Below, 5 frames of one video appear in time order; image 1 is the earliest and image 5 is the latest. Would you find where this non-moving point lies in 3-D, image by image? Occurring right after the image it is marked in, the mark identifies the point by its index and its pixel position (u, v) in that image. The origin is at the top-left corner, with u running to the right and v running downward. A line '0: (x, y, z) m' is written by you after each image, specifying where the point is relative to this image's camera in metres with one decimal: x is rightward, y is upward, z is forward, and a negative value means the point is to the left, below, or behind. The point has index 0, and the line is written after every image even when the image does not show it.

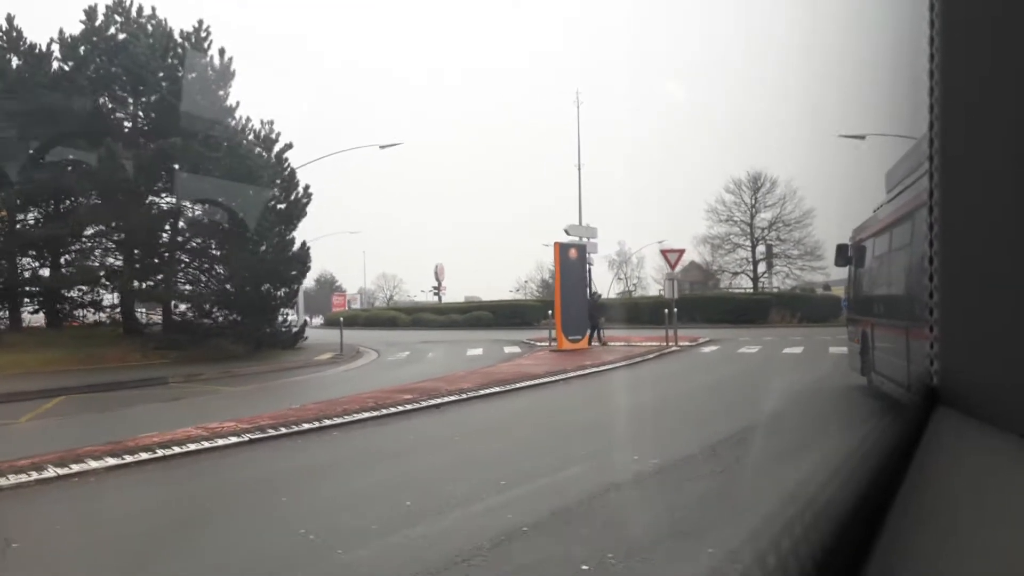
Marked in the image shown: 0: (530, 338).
0: (+0.2, -1.0, +15.0) m
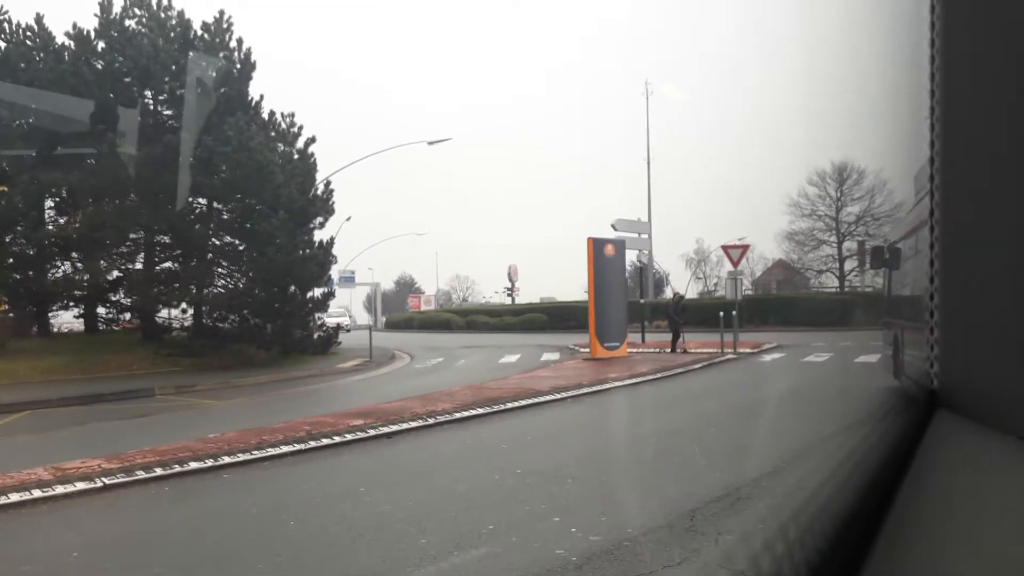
0: (+1.1, -1.0, +13.9) m
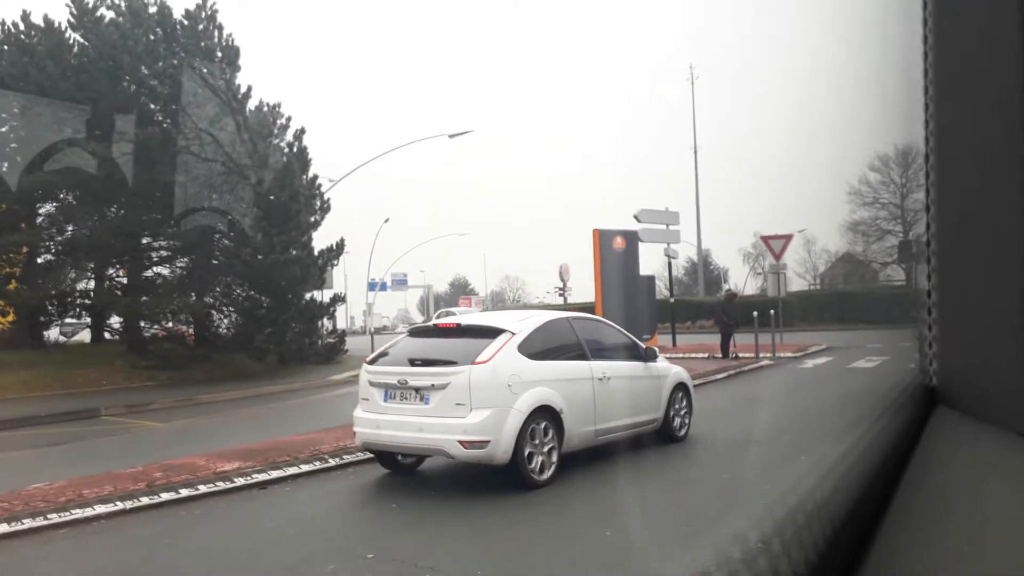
0: (+1.5, -1.0, +12.8) m
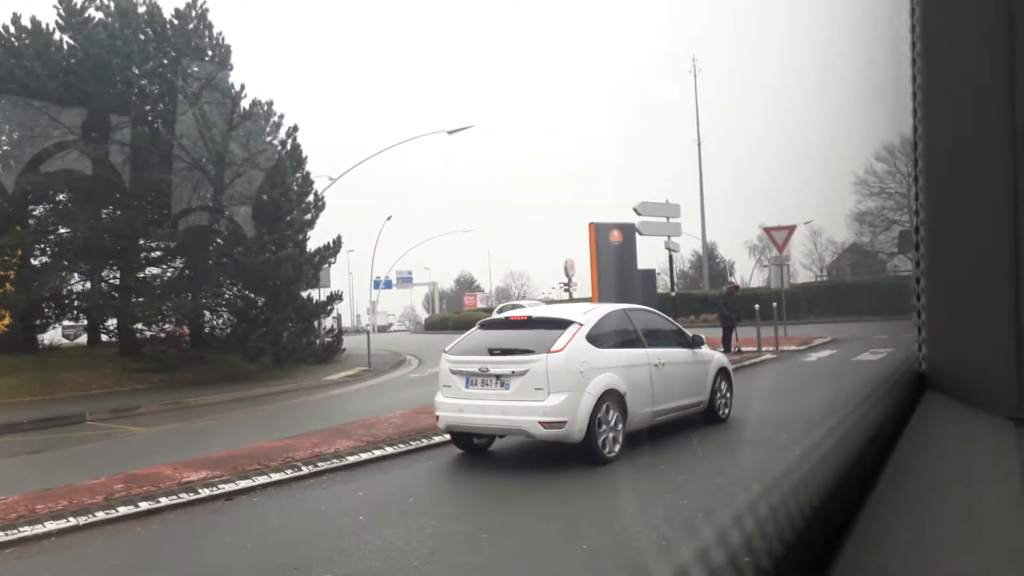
0: (+1.5, -0.9, +12.6) m
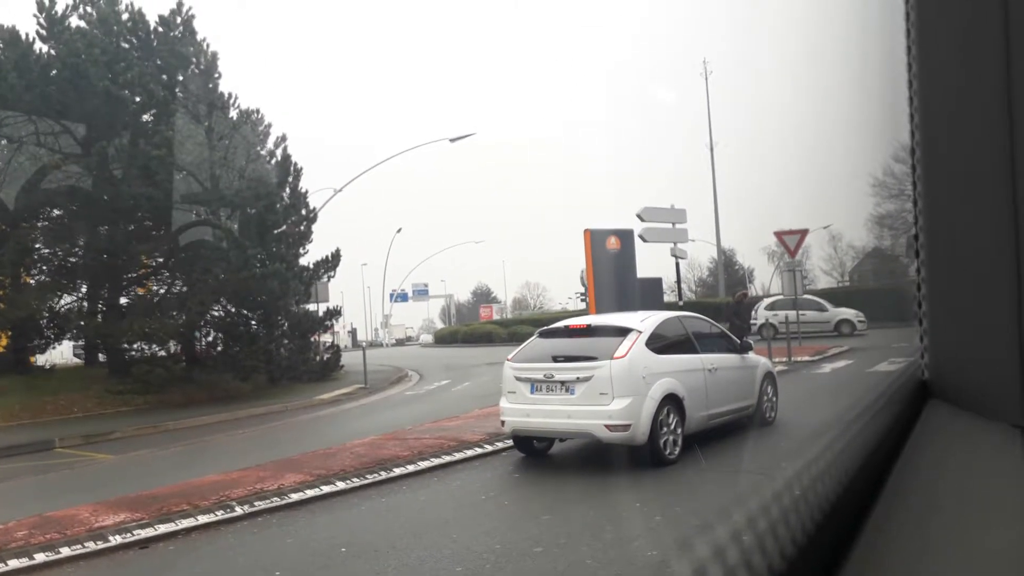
0: (+1.6, -1.0, +12.2) m
